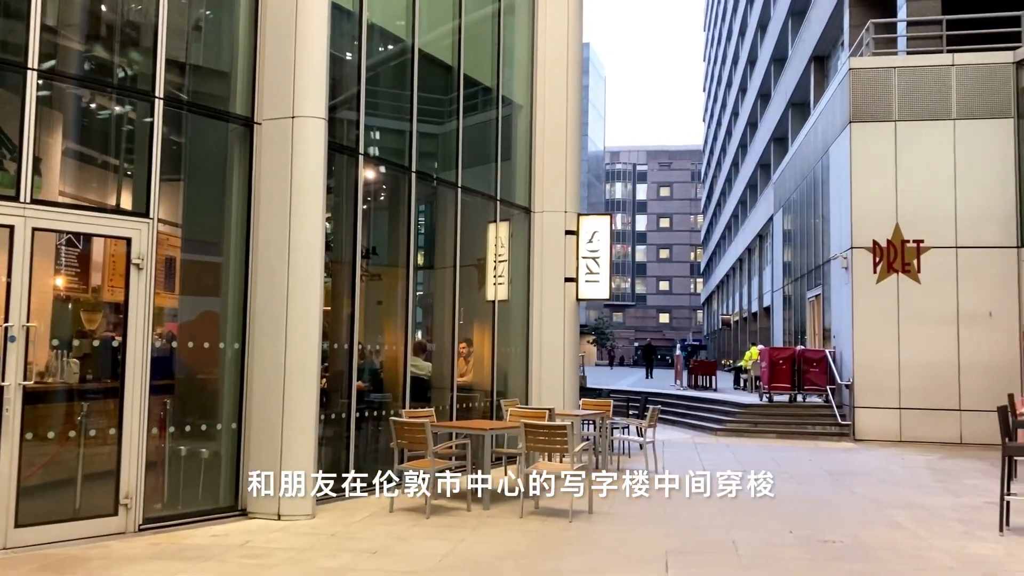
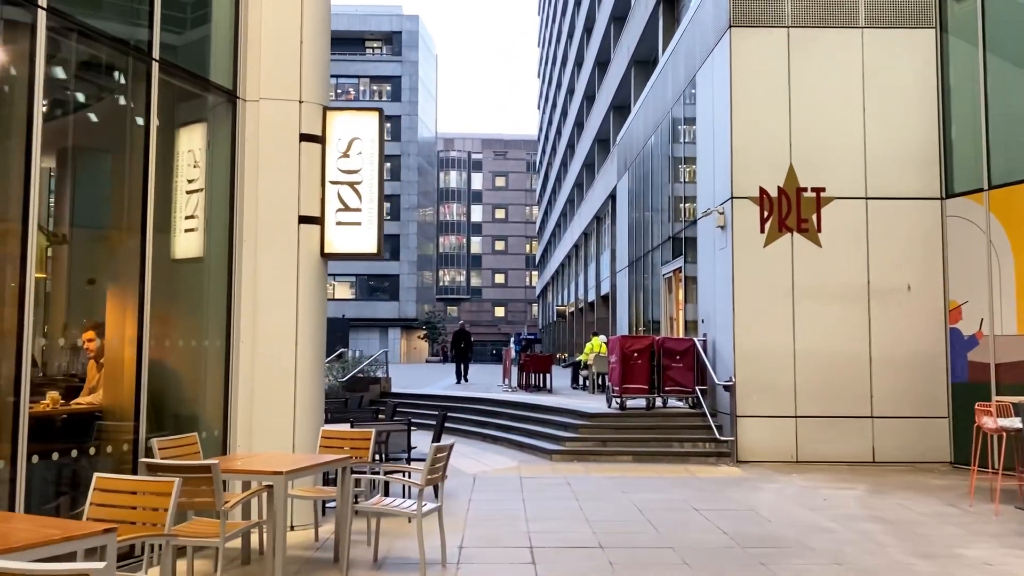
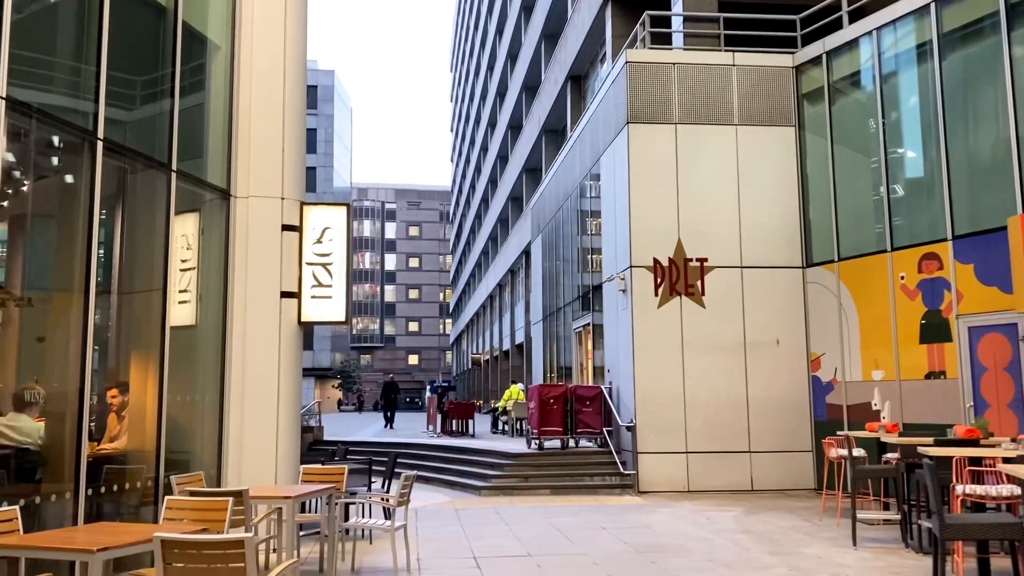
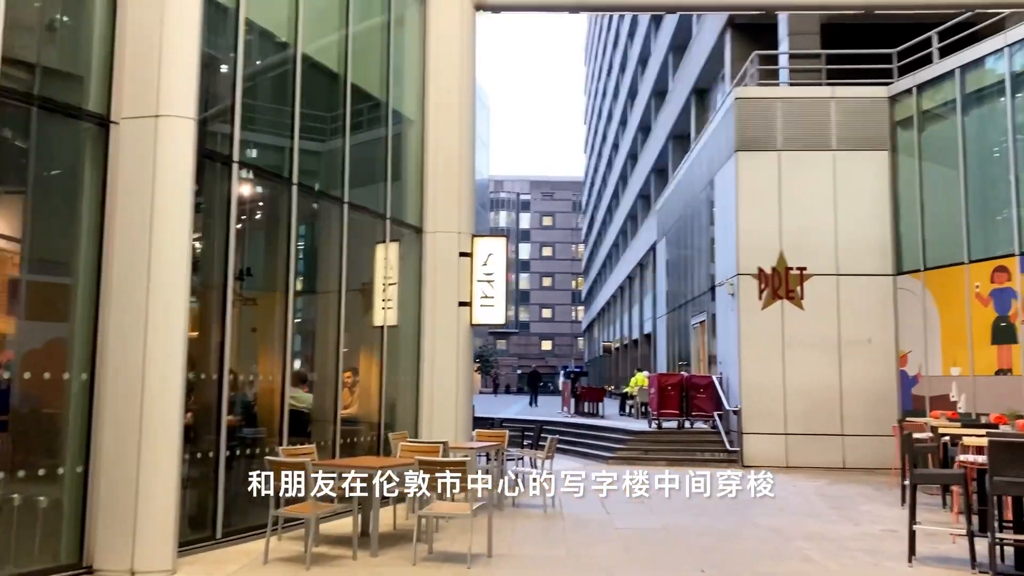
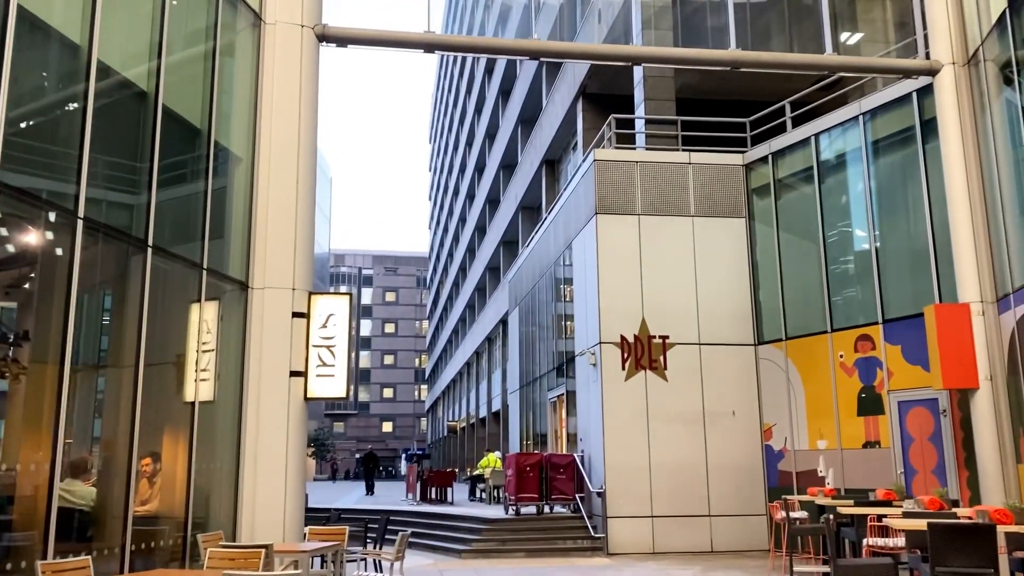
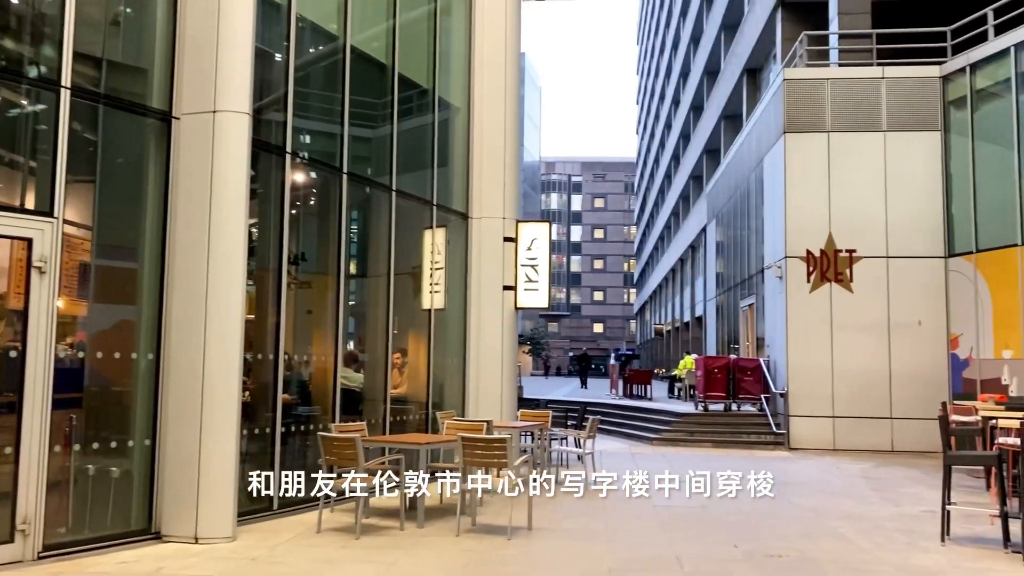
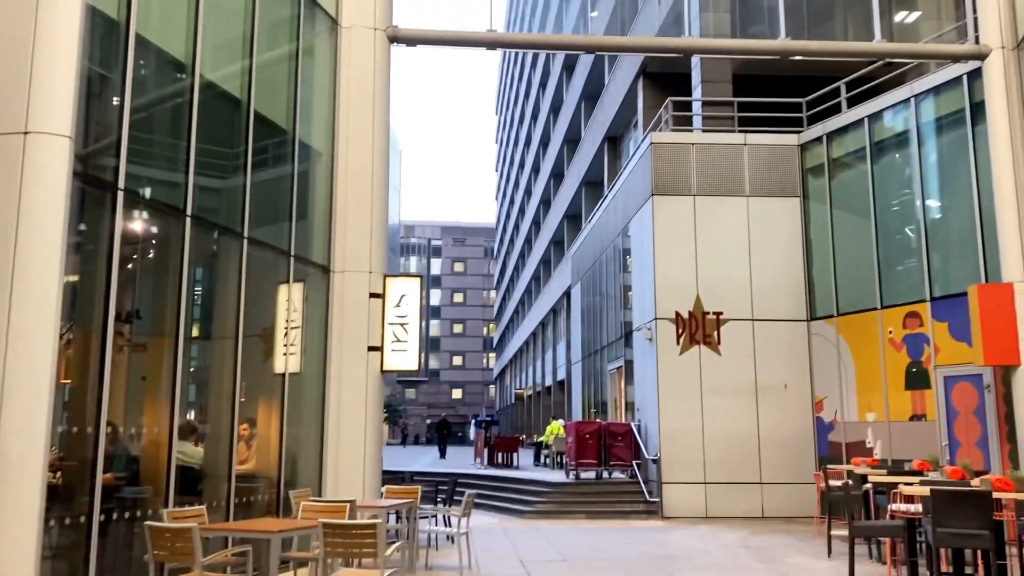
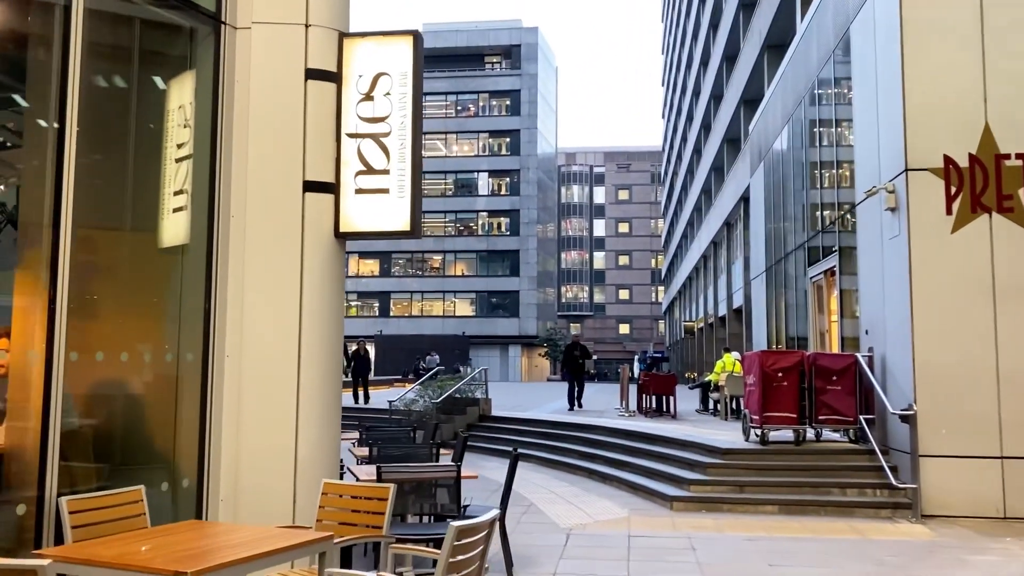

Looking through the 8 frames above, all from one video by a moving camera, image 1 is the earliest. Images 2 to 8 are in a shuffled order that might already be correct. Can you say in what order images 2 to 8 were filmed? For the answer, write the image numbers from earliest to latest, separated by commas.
6, 4, 7, 5, 3, 2, 8
